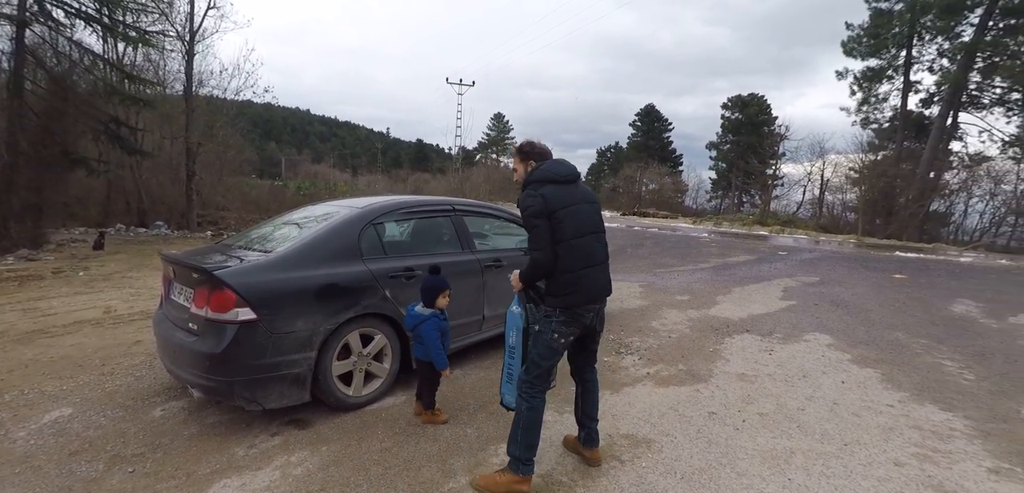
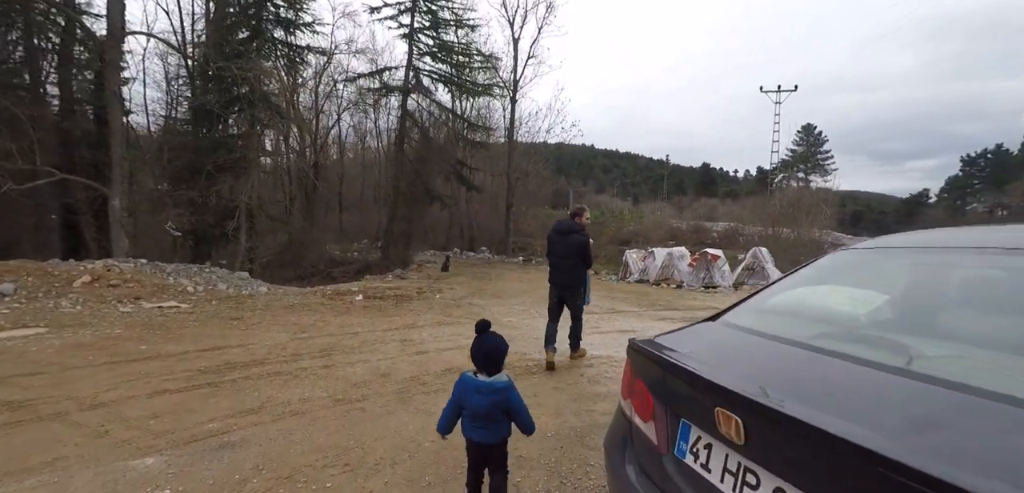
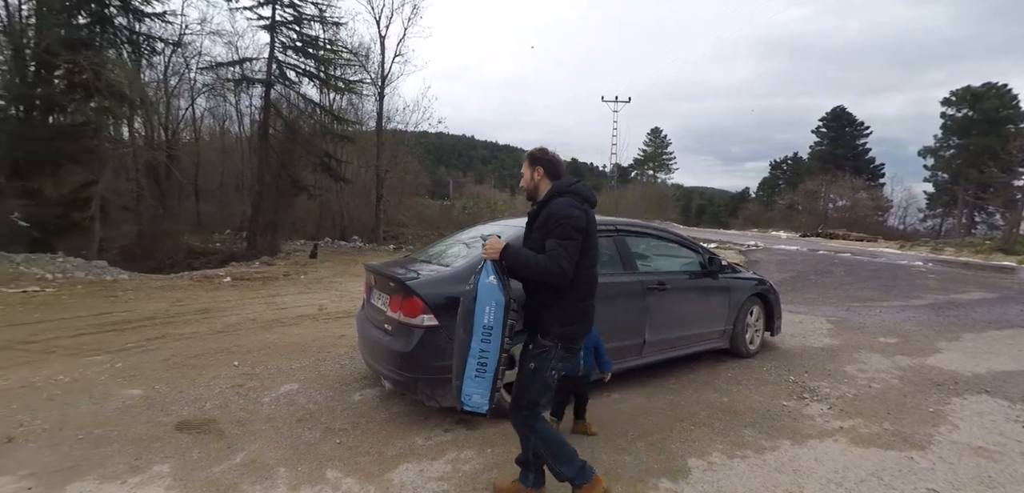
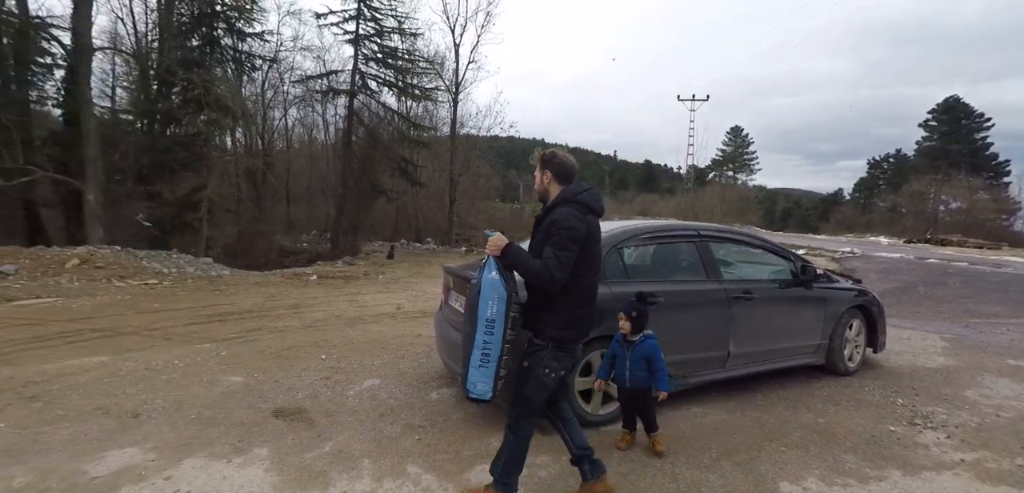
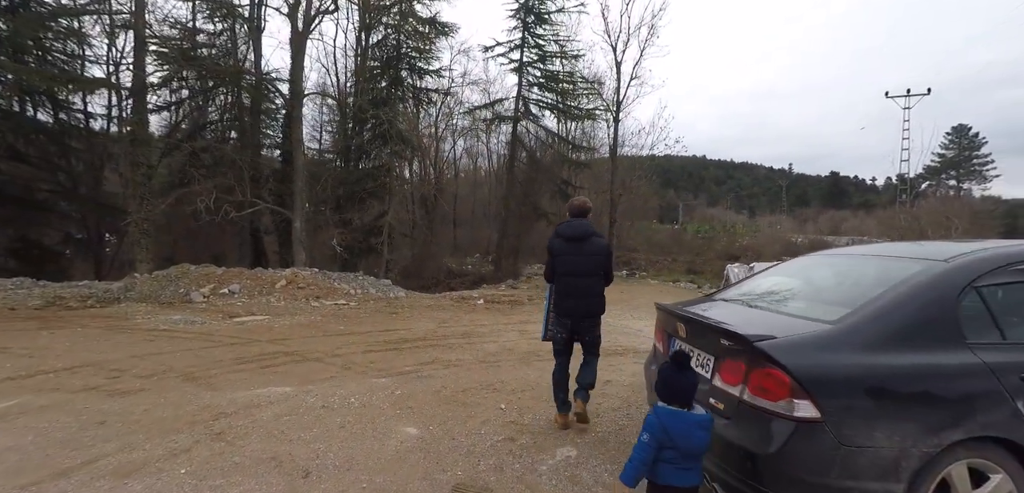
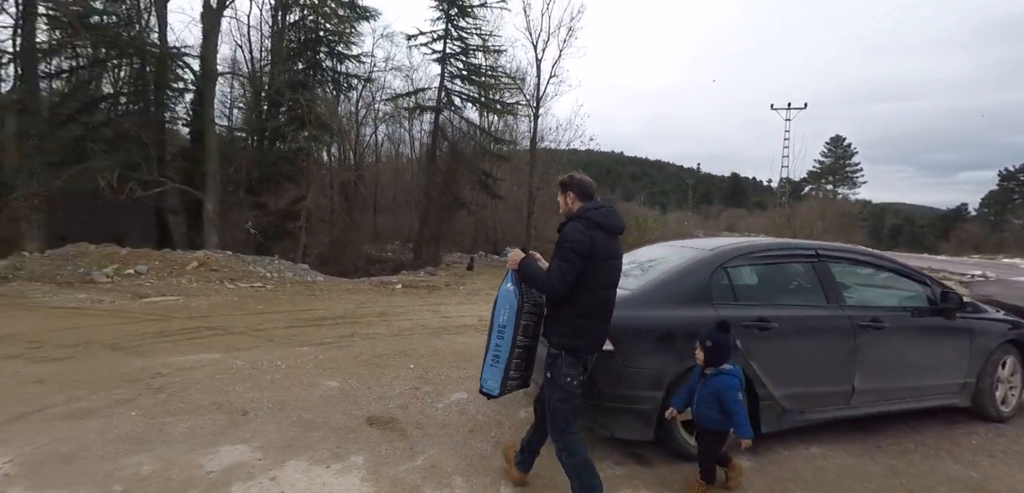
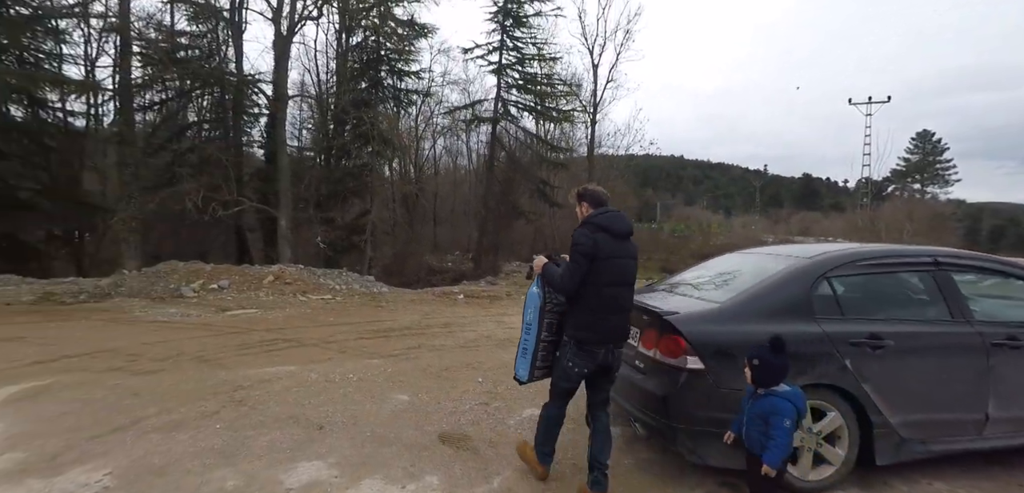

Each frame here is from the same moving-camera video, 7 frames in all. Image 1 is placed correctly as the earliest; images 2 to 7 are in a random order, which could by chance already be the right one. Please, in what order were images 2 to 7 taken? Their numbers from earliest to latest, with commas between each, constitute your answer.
3, 4, 6, 7, 5, 2
